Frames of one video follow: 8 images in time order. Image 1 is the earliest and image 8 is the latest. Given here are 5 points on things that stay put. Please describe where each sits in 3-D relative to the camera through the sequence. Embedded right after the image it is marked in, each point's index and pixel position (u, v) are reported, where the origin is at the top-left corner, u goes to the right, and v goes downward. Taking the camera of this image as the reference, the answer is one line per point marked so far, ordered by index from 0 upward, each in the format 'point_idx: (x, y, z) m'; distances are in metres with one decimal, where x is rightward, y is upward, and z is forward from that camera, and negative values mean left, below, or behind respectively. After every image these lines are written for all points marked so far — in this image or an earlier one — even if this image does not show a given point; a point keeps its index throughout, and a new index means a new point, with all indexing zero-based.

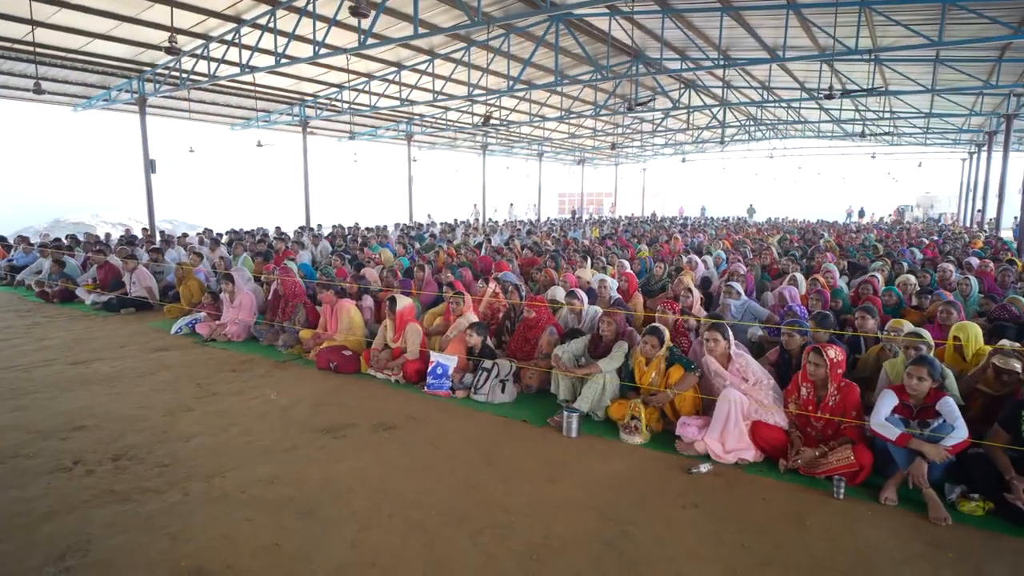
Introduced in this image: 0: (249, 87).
0: (-6.4, +4.9, +14.8) m
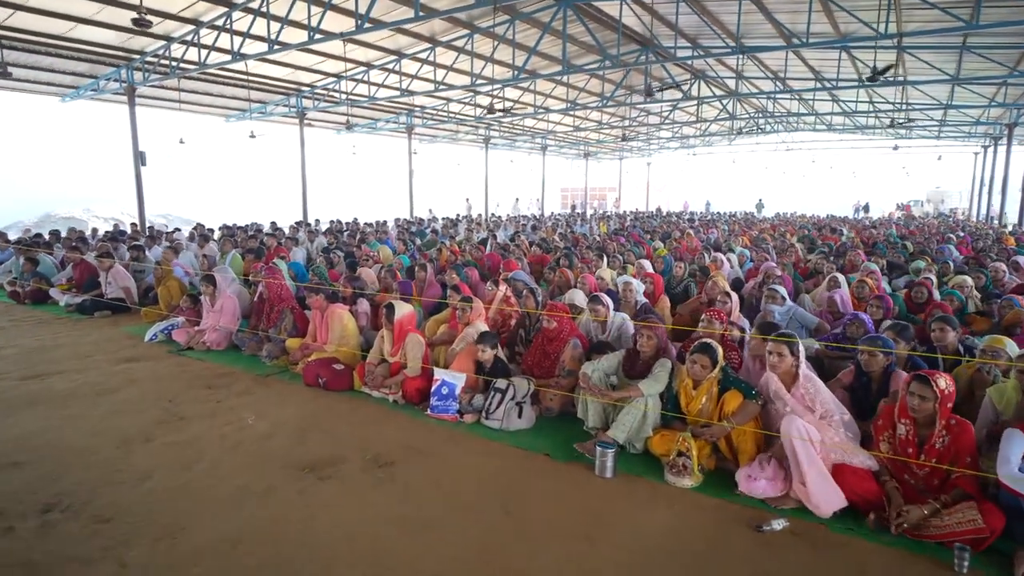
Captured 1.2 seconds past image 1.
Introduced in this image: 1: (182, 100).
0: (-6.3, +4.9, +14.1) m
1: (-8.4, +4.7, +15.3) m
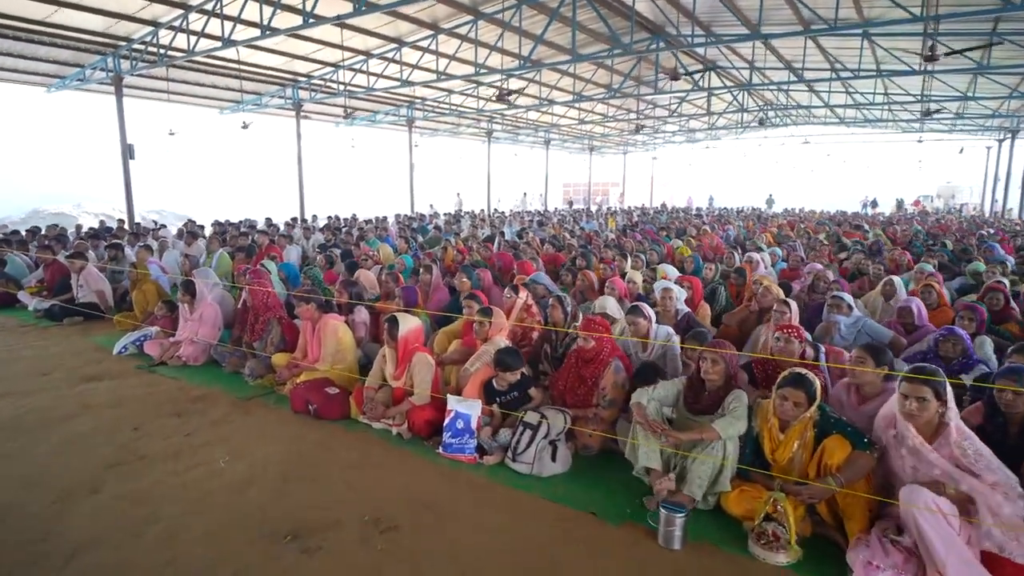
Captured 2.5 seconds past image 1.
0: (-6.1, +4.9, +13.4) m
1: (-8.2, +4.7, +14.6) m
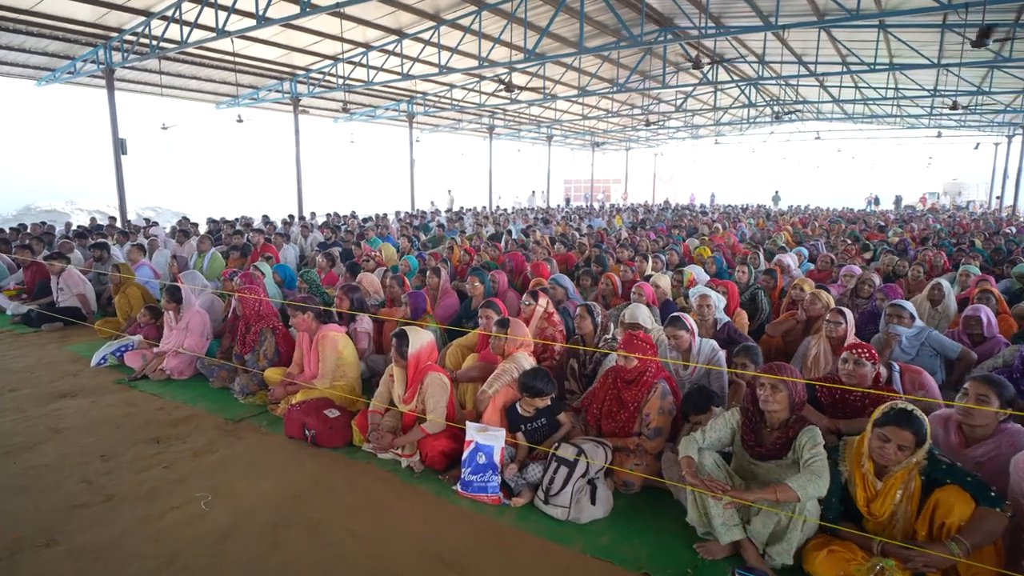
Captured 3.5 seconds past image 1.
0: (-6.0, +4.9, +12.9) m
1: (-8.1, +4.7, +14.1) m
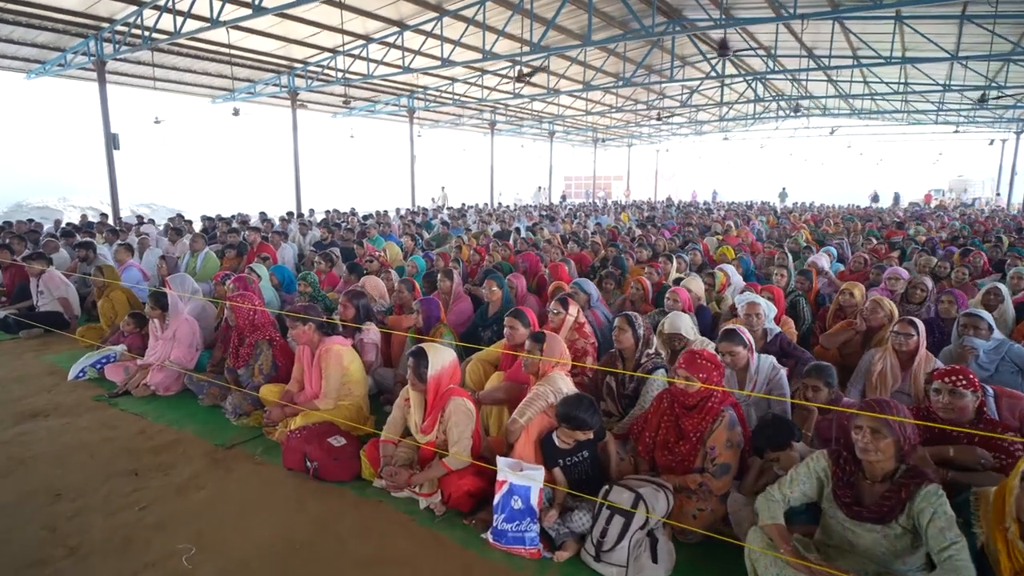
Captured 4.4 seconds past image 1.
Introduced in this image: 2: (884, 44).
0: (-5.9, +4.9, +12.4) m
1: (-8.0, +4.8, +13.6) m
2: (+9.8, +6.5, +16.0) m
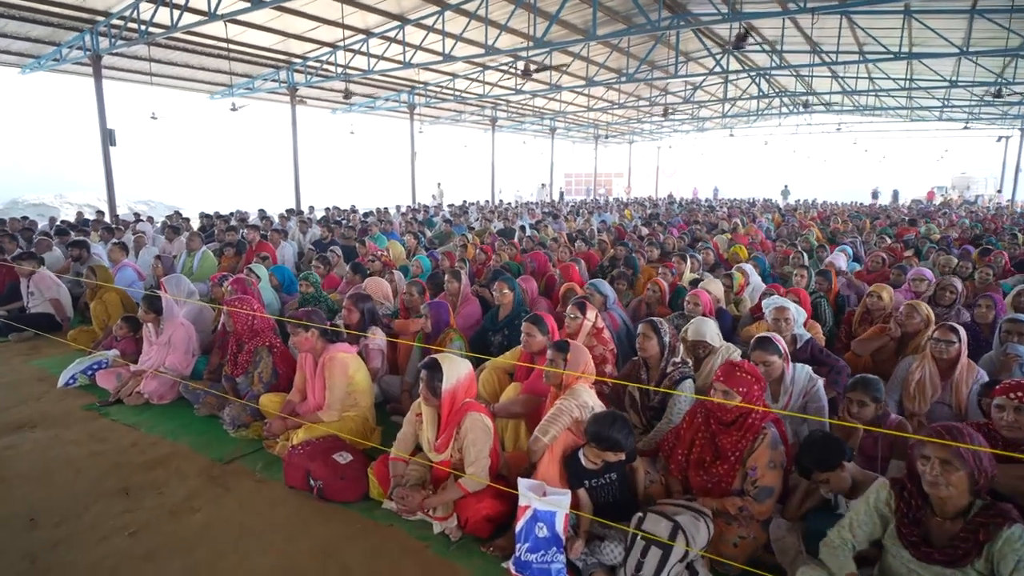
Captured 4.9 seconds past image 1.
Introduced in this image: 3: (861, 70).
0: (-5.8, +4.9, +12.1) m
1: (-7.9, +4.8, +13.4) m
2: (+9.9, +6.5, +15.7) m
3: (+11.6, +7.2, +20.0) m
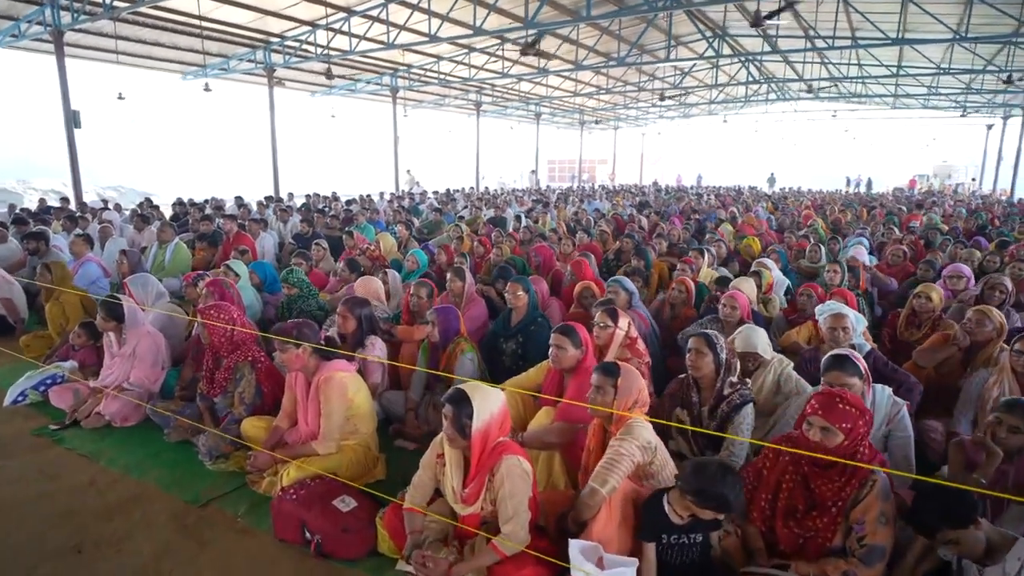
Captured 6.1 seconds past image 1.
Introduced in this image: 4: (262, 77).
0: (-6.0, +5.1, +11.4) m
1: (-8.1, +5.0, +12.5) m
2: (+9.6, +6.8, +15.5) m
3: (+11.2, +7.6, +19.7) m
4: (-6.4, +5.4, +15.3) m
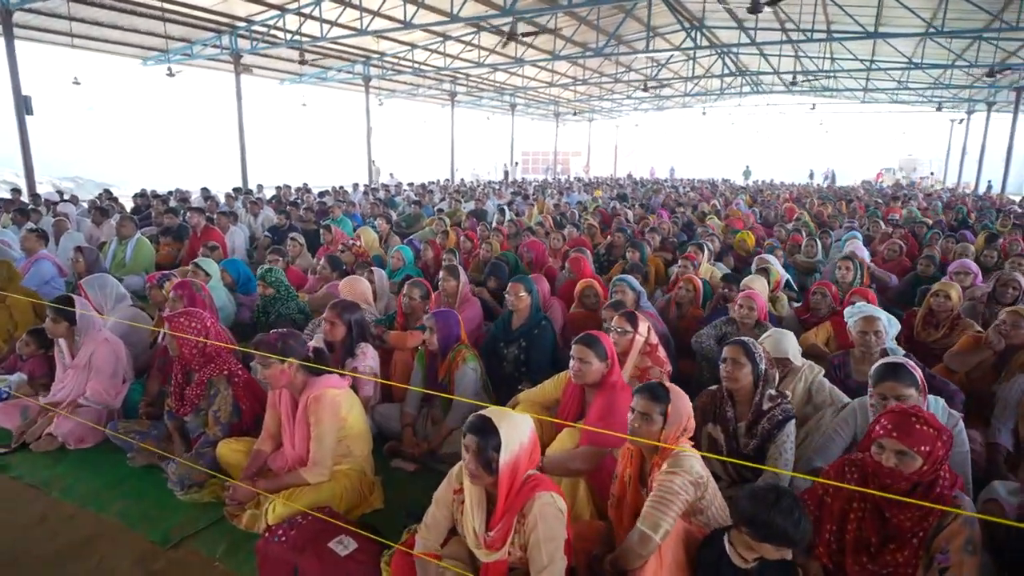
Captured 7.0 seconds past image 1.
0: (-6.3, +5.1, +10.8) m
1: (-8.5, +5.0, +11.8) m
2: (+9.0, +7.0, +15.5) m
3: (+10.4, +7.8, +19.8) m
4: (-6.9, +5.5, +14.6) m
